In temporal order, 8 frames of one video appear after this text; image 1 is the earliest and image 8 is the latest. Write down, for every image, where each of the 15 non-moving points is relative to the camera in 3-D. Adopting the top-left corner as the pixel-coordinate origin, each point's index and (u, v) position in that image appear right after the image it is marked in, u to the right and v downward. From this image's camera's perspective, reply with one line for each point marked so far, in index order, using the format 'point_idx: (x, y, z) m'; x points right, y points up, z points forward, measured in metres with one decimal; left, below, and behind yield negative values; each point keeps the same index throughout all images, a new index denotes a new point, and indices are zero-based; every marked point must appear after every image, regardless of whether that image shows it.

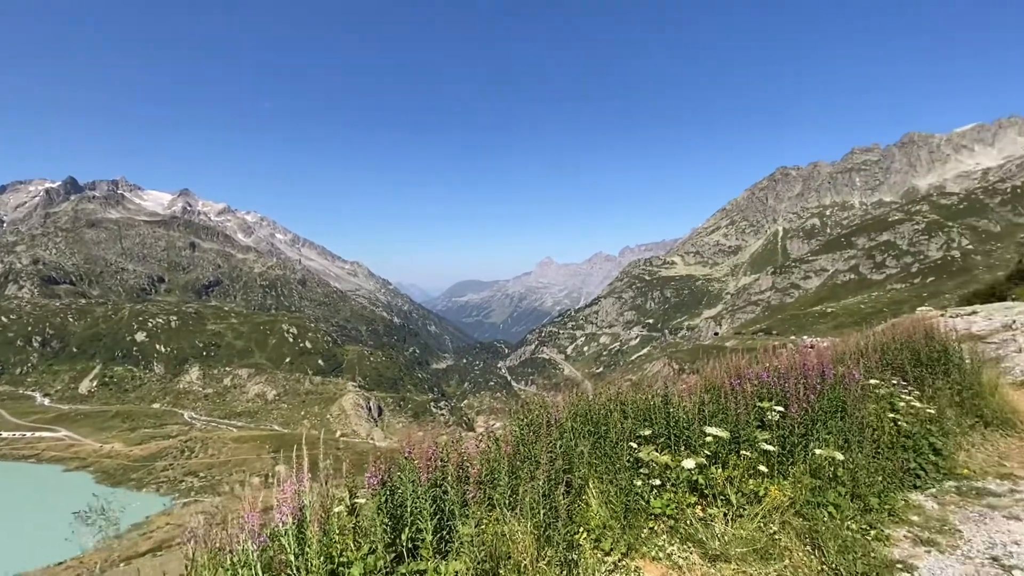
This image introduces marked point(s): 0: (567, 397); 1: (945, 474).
0: (+1.2, -2.5, +12.3) m
1: (+8.7, -3.7, +10.8) m
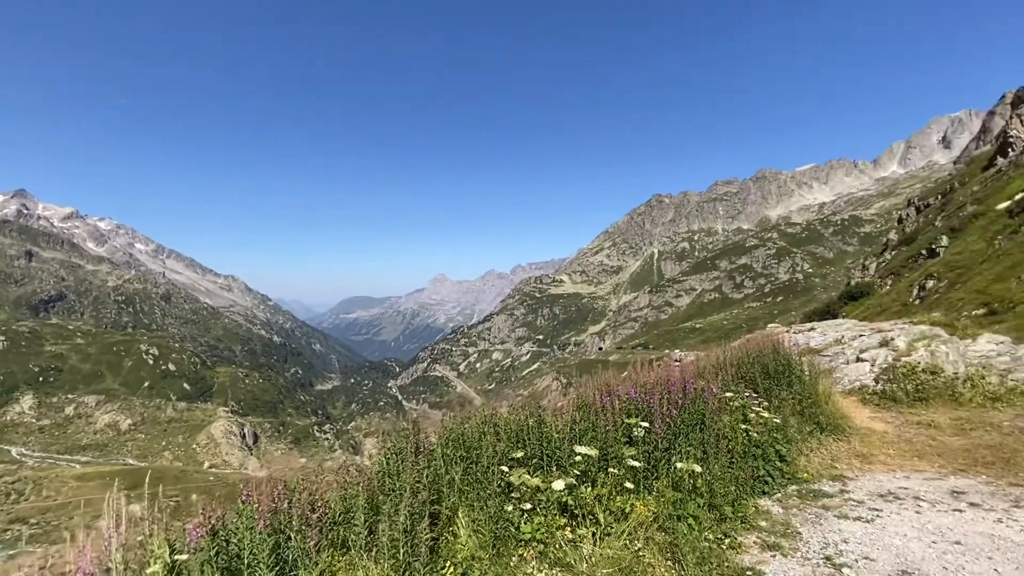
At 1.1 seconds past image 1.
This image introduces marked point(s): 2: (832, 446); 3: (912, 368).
0: (-1.6, -2.9, +11.8) m
1: (+6.0, -4.1, +11.8) m
2: (+8.1, -4.0, +13.7) m
3: (+13.7, -2.7, +18.5) m
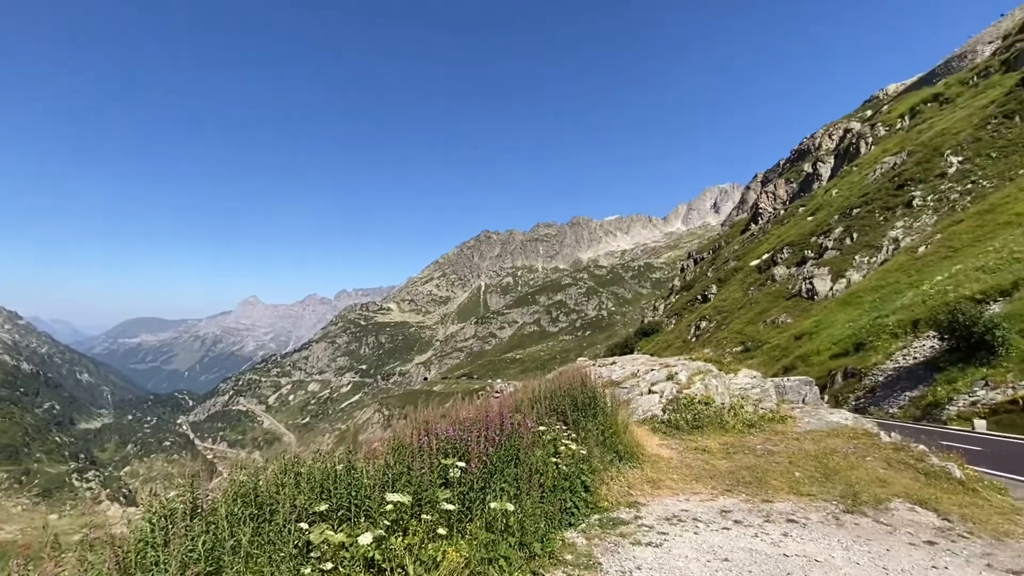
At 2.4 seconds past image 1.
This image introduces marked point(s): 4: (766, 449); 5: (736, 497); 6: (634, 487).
0: (-5.3, -3.4, +10.2) m
1: (+1.8, -5.1, +12.4) m
2: (+3.2, -5.1, +14.9) m
3: (+7.1, -4.4, +21.3) m
4: (+8.1, -5.1, +17.3) m
5: (+5.6, -5.2, +13.5) m
6: (+3.2, -5.2, +14.2) m
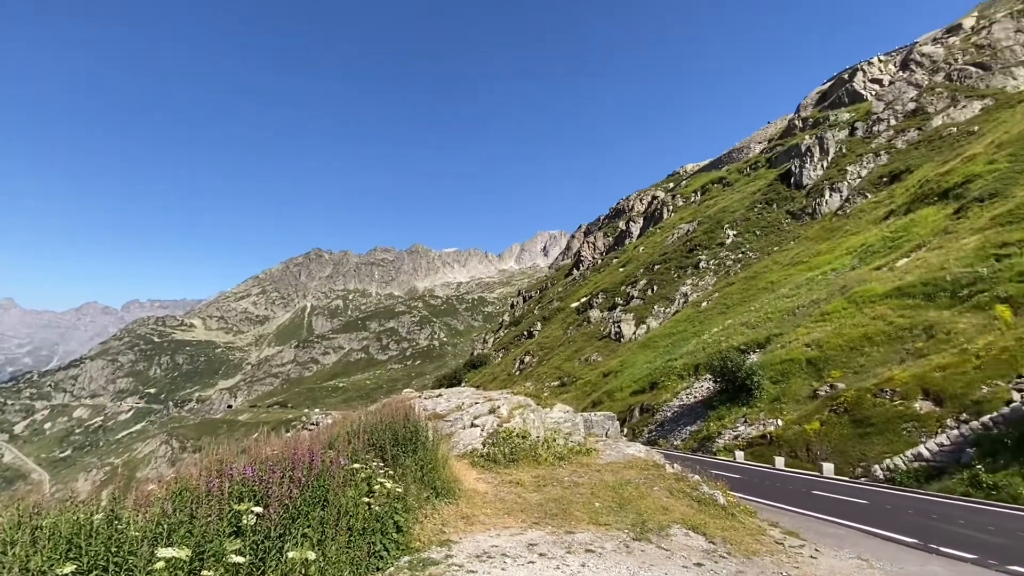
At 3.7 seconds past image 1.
0: (-8.4, -3.4, +7.8) m
1: (-2.4, -5.8, +12.0) m
2: (-1.9, -6.1, +14.8) m
3: (-0.1, -5.9, +22.0) m
4: (+2.0, -6.6, +18.4) m
5: (+0.8, -6.3, +14.1) m
6: (-1.7, -6.1, +14.1) m
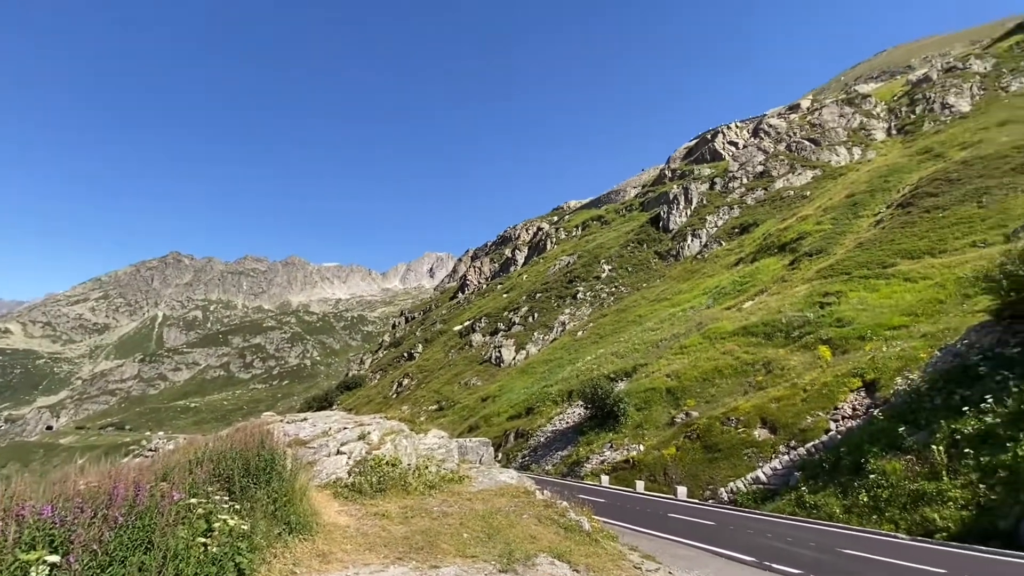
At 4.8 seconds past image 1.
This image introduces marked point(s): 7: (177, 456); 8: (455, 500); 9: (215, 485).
0: (-10.1, -3.2, +5.5) m
1: (-5.3, -6.0, +10.7) m
2: (-5.3, -6.5, +13.5) m
3: (-5.1, -6.7, +20.9) m
4: (-2.3, -7.4, +17.8) m
5: (-2.6, -6.8, +13.4) m
6: (-5.0, -6.5, +12.8) m
7: (-8.5, -4.3, +13.7) m
8: (-2.0, -7.5, +19.2) m
9: (-7.3, -4.9, +13.3) m
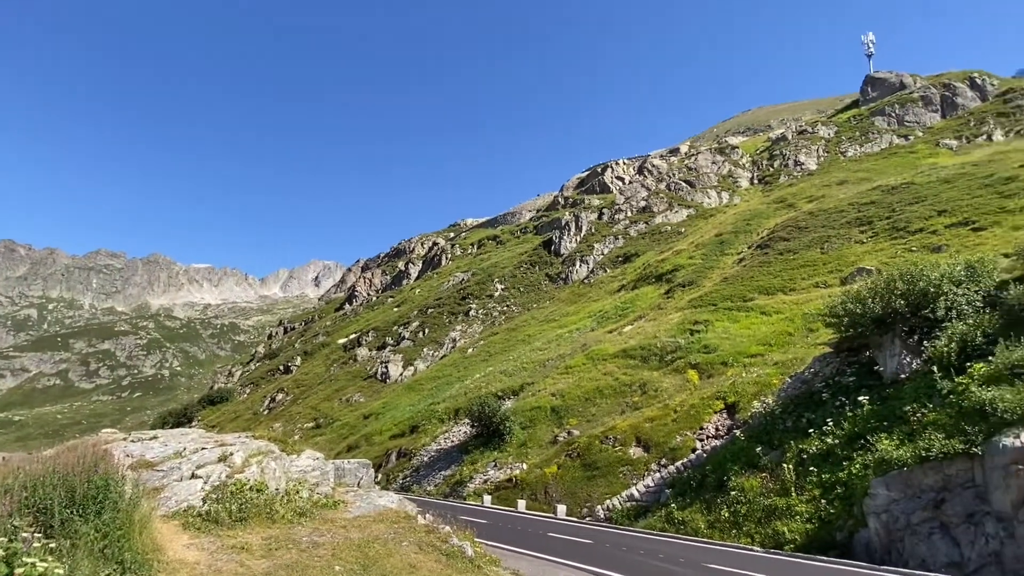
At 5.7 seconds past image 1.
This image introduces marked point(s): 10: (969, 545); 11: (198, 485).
0: (-11.0, -2.7, +2.8) m
1: (-7.4, -6.0, +8.8) m
2: (-8.1, -6.5, +11.5) m
3: (-9.4, -6.9, +18.9) m
4: (-6.1, -7.6, +16.3) m
5: (-5.4, -6.9, +11.9) m
6: (-7.6, -6.5, +10.9) m
7: (-11.2, -4.1, +11.2) m
8: (-6.0, -7.9, +17.7) m
9: (-9.9, -4.7, +11.0) m
10: (+12.5, -7.0, +14.7) m
11: (-10.9, -6.9, +18.9) m
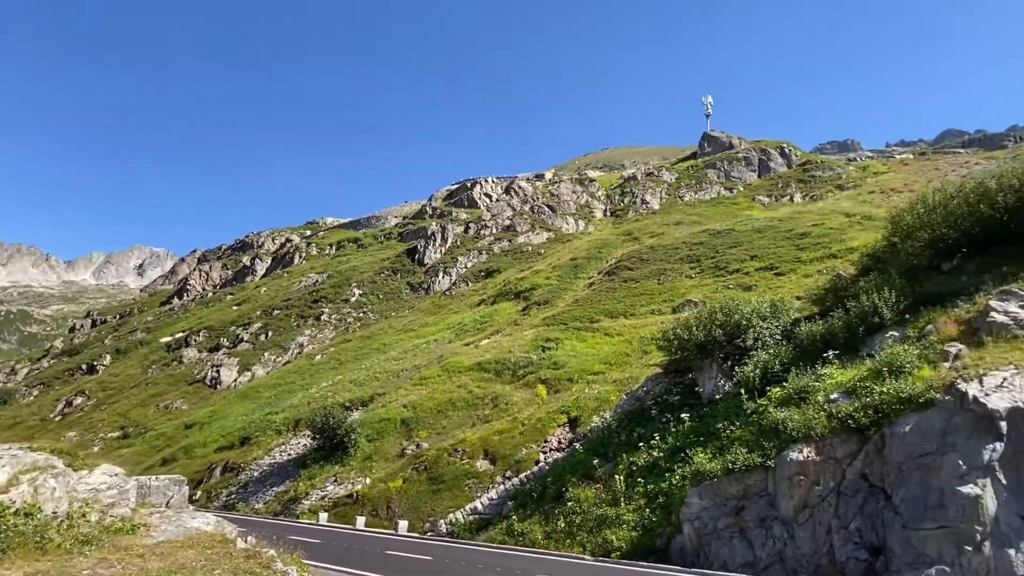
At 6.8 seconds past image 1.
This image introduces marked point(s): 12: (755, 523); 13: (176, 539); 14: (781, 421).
0: (-11.6, -1.8, -0.4) m
1: (-9.9, -5.4, +6.1) m
2: (-11.2, -5.9, +8.6) m
3: (-14.3, -6.3, +15.4) m
4: (-10.6, -7.2, +13.8) m
5: (-8.8, -6.6, +9.7) m
6: (-10.6, -5.9, +8.2) m
7: (-13.9, -3.3, +7.6) m
8: (-10.9, -7.5, +15.1) m
9: (-12.7, -4.0, +7.7) m
10: (+7.8, -8.0, +16.9) m
11: (-15.8, -6.2, +15.0) m
12: (+7.8, -7.5, +17.3) m
13: (-10.8, -8.1, +17.5) m
14: (+9.2, -4.6, +18.6) m
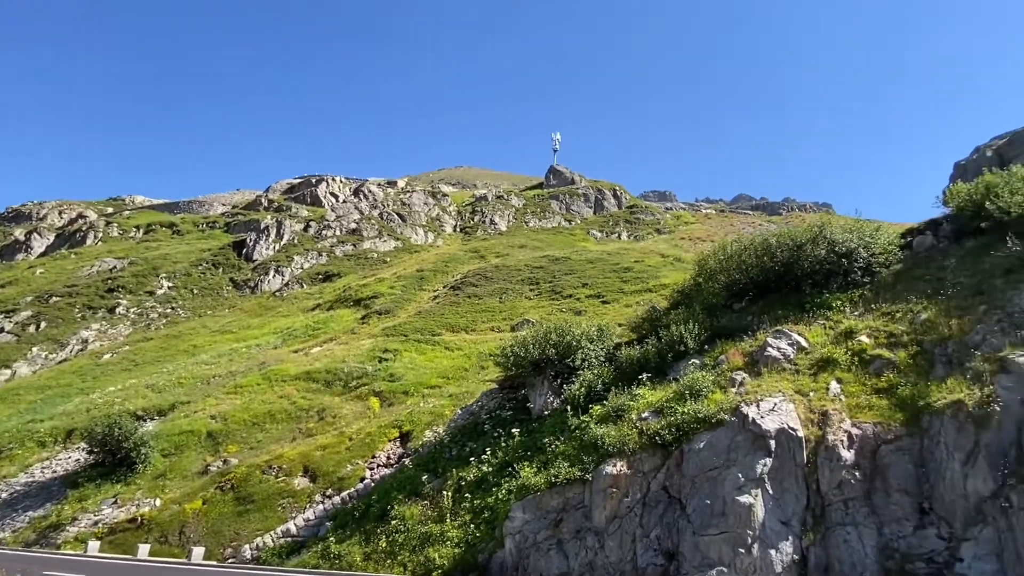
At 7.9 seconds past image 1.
0: (-11.0, -0.7, -4.0) m
1: (-11.5, -4.5, +2.7) m
2: (-13.5, -4.9, +4.6) m
3: (-18.5, -5.1, +10.2) m
4: (-14.5, -6.4, +9.7) m
5: (-11.6, -5.8, +6.3) m
6: (-12.9, -5.0, +4.4) m
7: (-15.6, -2.1, +3.0) m
8: (-15.2, -6.6, +10.9) m
9: (-14.5, -2.9, +3.4) m
10: (+2.0, -8.8, +17.8) m
11: (-19.8, -4.9, +9.5) m
12: (+2.0, -8.3, +18.3) m
13: (-15.9, -7.3, +13.2) m
14: (+3.3, -5.5, +20.0) m
